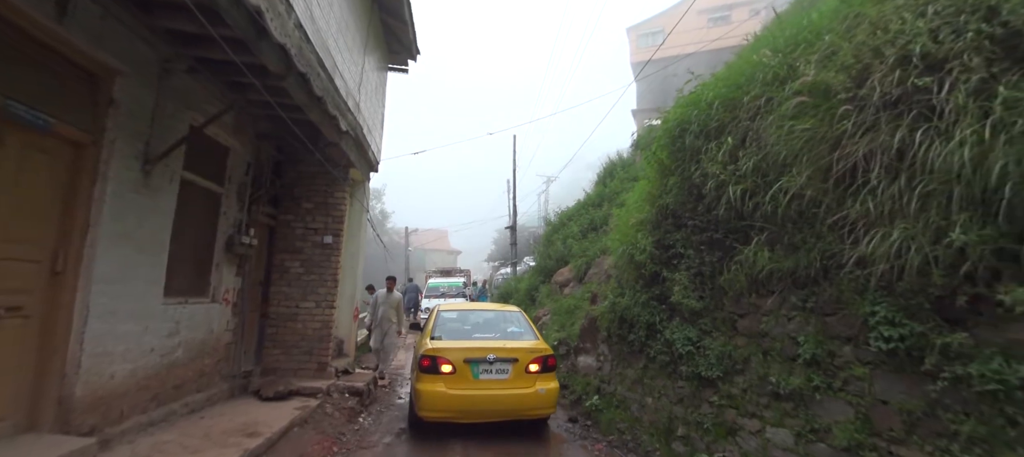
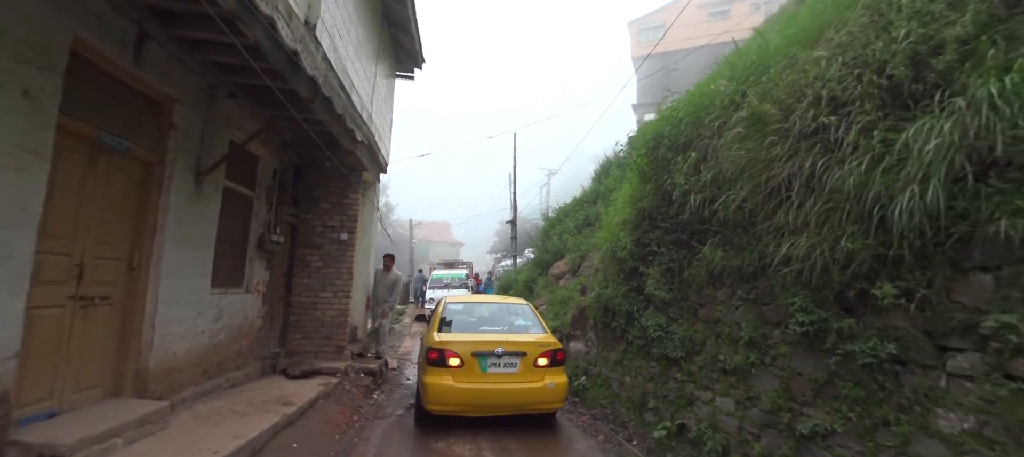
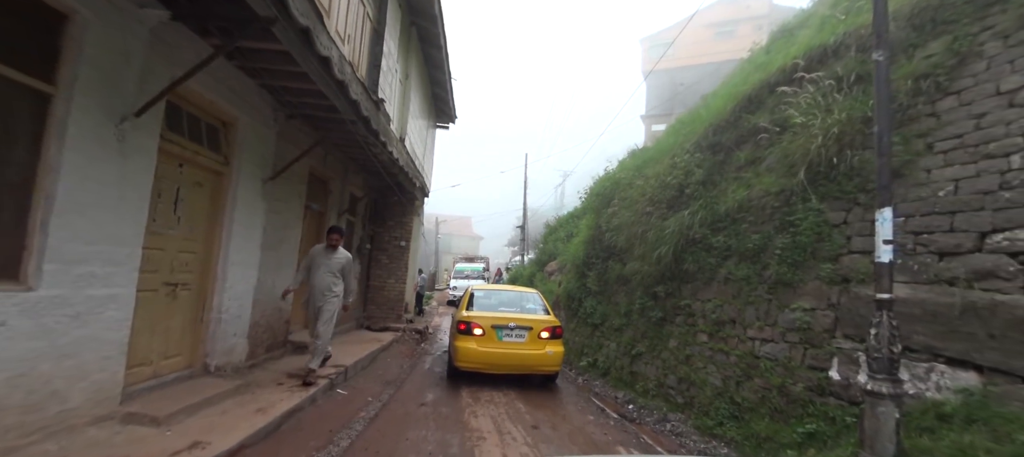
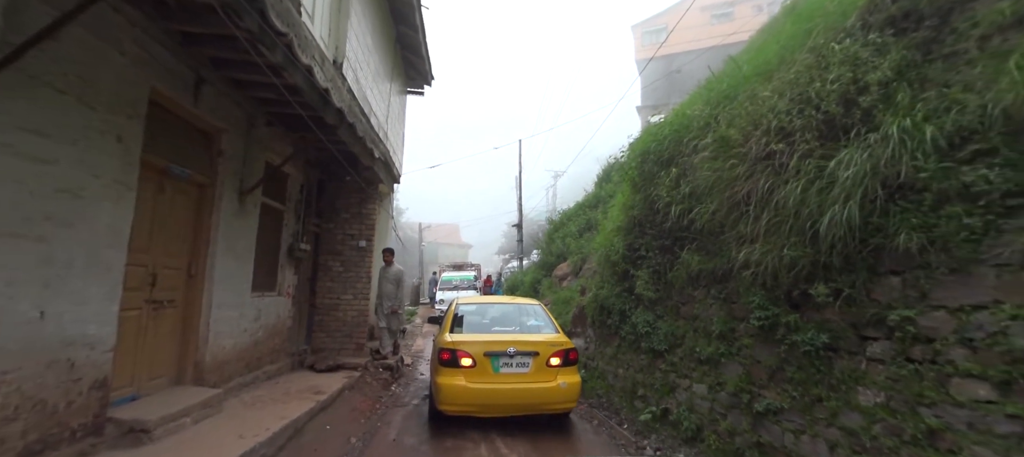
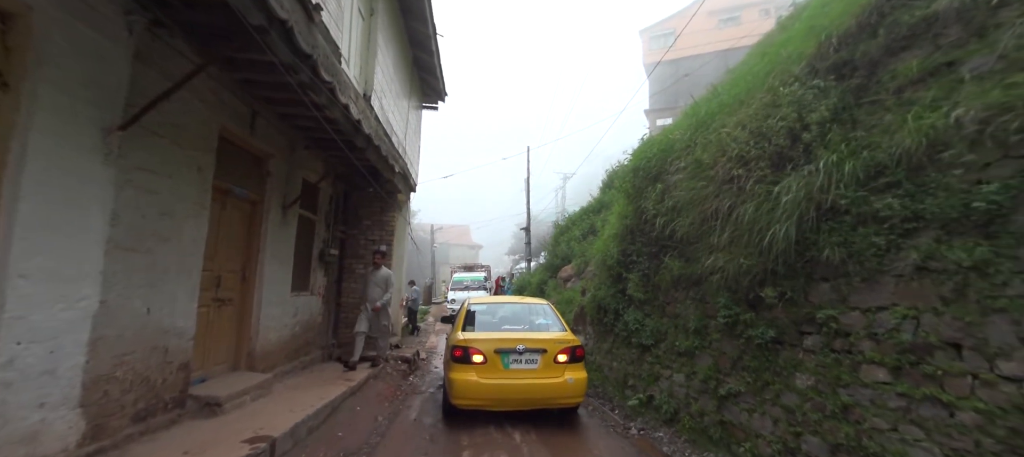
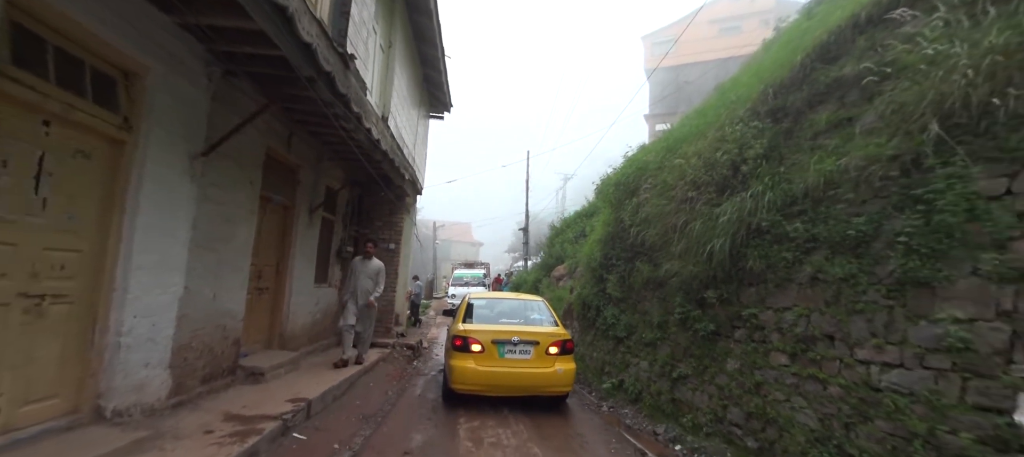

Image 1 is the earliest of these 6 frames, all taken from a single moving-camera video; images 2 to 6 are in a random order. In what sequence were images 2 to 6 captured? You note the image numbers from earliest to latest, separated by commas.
2, 4, 5, 6, 3
